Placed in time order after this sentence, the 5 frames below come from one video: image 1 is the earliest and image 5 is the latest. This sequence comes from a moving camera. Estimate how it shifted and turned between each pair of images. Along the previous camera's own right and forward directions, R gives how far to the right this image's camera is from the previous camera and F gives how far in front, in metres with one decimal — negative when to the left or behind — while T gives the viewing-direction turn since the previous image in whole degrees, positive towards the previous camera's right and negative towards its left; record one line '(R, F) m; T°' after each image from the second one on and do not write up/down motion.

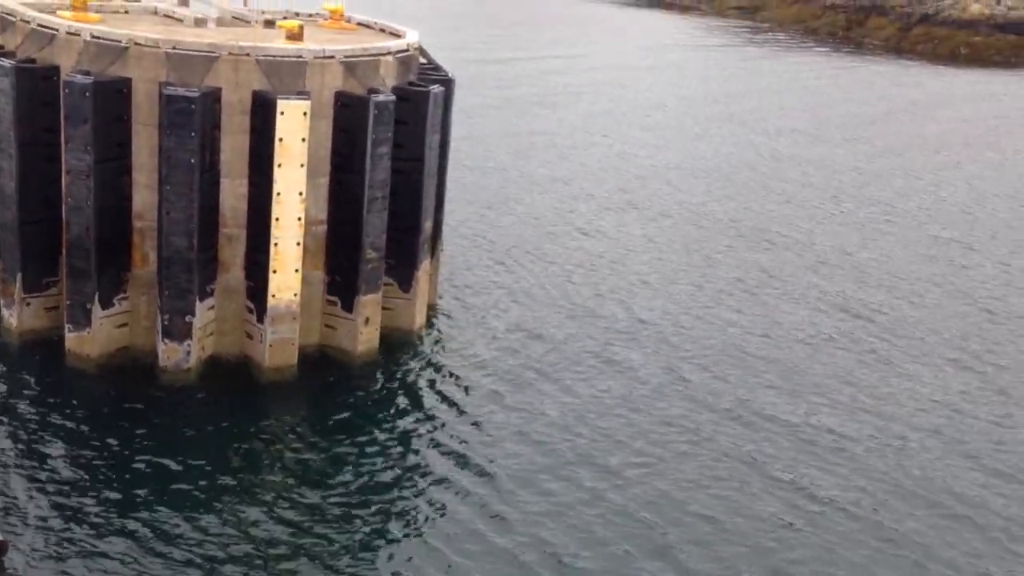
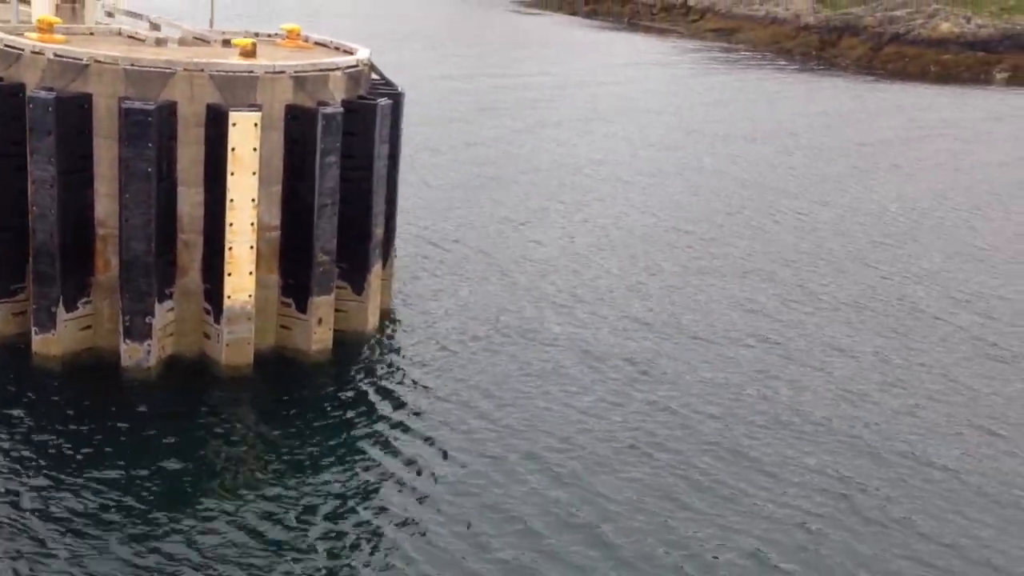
(+0.9, -1.3) m; +1°
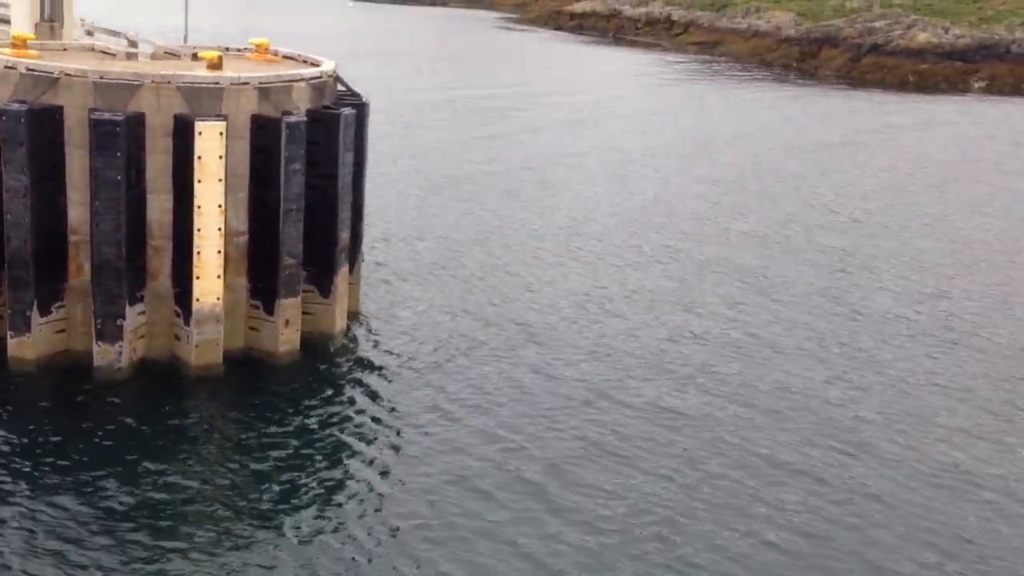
(+0.7, -0.9) m; 0°
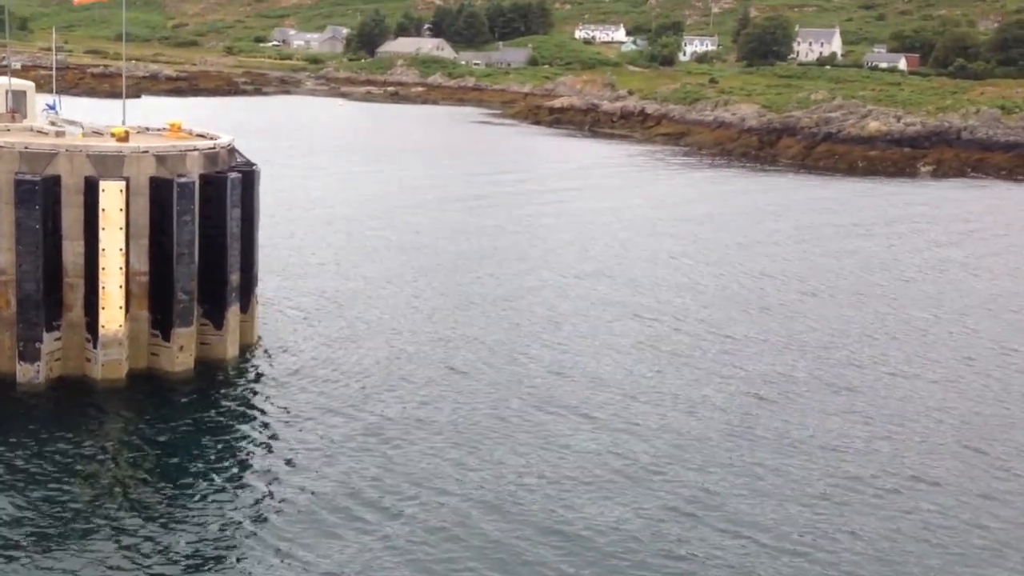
(+3.7, -5.0) m; 0°
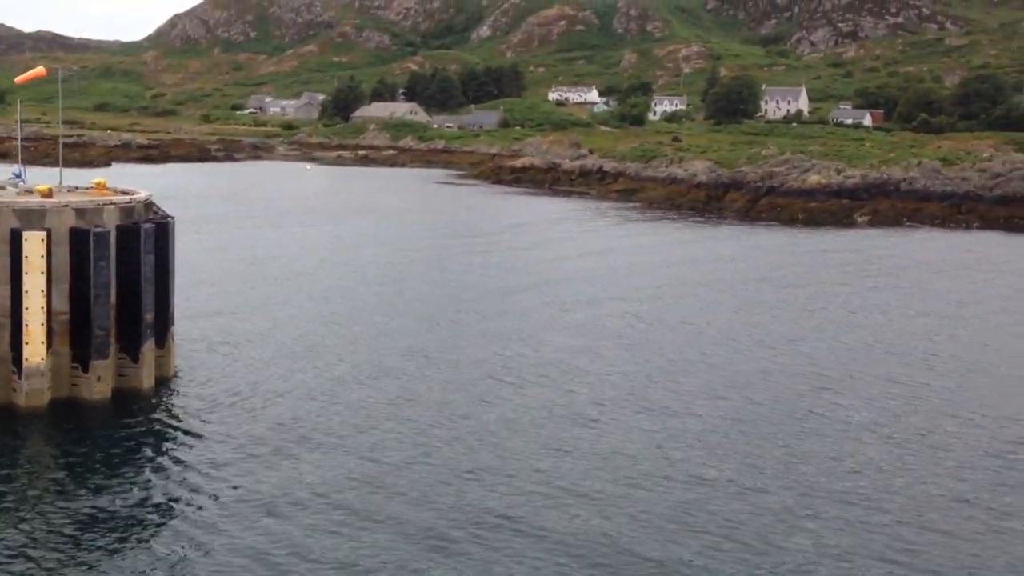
(+2.8, -4.0) m; +1°
